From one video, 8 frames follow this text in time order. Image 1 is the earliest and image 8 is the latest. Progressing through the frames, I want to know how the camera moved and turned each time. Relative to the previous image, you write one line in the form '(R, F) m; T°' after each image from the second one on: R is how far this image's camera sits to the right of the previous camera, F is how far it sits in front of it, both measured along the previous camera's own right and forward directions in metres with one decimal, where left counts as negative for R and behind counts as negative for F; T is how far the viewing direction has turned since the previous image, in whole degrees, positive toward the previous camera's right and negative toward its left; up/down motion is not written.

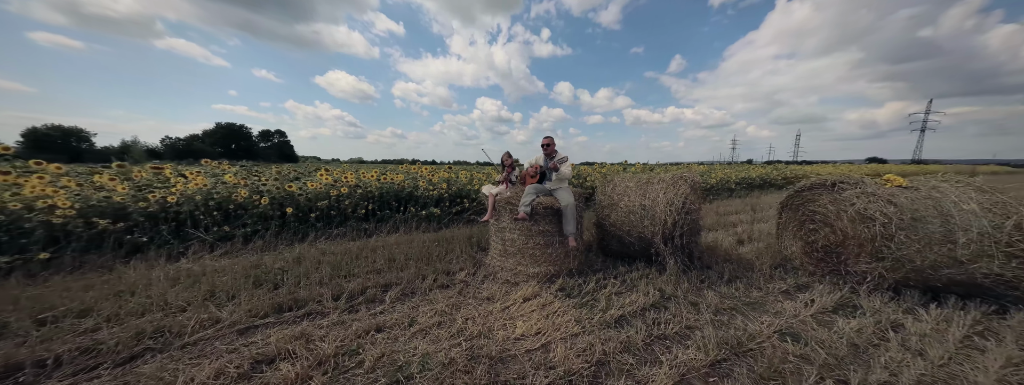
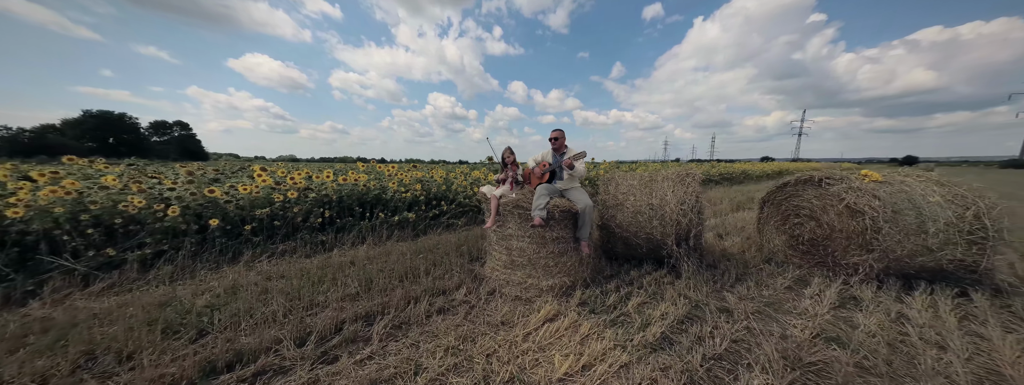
(-0.5, +0.4) m; +9°
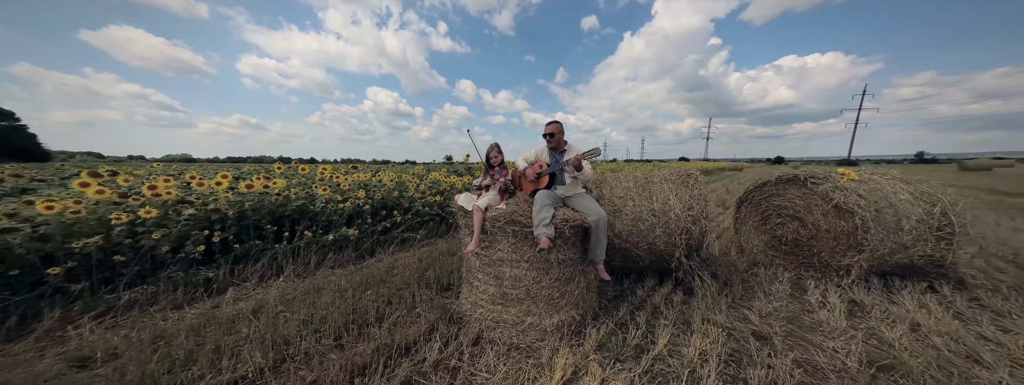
(-0.3, +0.7) m; +11°
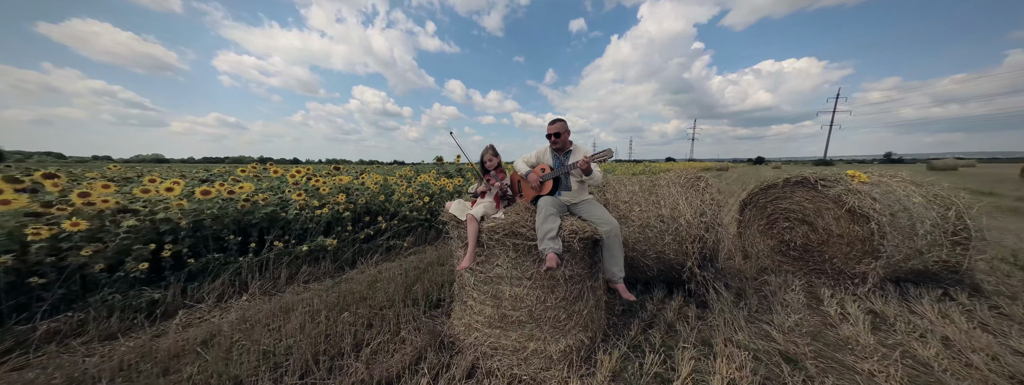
(-0.1, +0.2) m; +2°
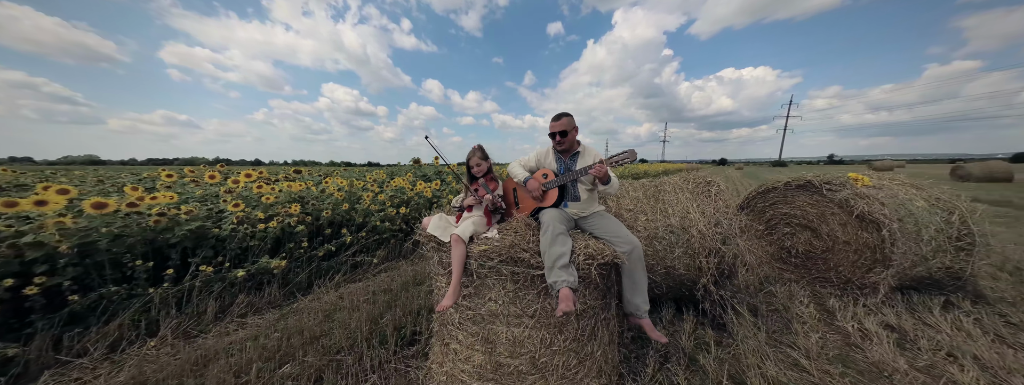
(-0.1, +0.4) m; +5°
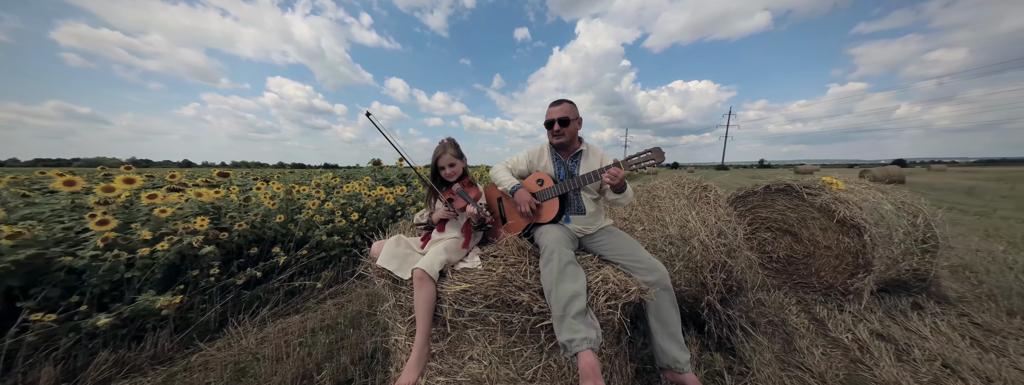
(-0.1, +0.4) m; +7°
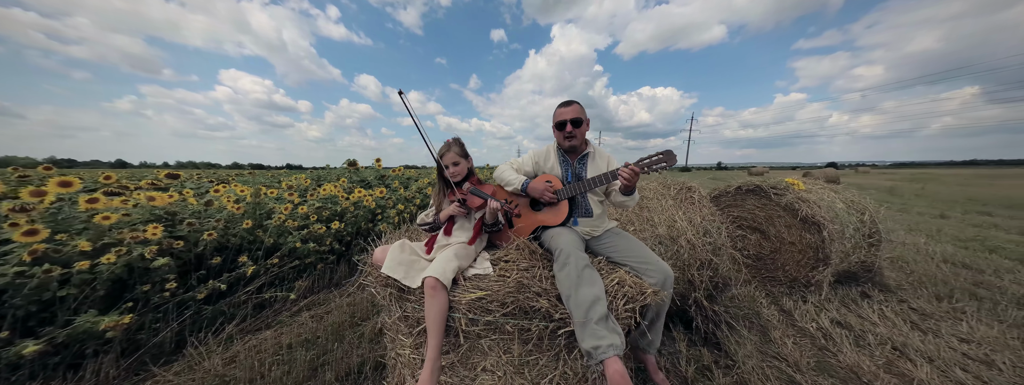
(-0.1, 0.0) m; +5°
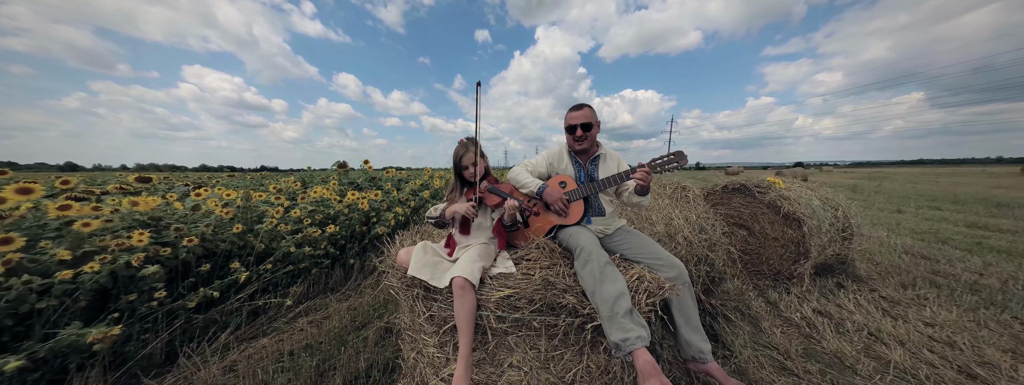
(-0.1, 0.0) m; +3°
